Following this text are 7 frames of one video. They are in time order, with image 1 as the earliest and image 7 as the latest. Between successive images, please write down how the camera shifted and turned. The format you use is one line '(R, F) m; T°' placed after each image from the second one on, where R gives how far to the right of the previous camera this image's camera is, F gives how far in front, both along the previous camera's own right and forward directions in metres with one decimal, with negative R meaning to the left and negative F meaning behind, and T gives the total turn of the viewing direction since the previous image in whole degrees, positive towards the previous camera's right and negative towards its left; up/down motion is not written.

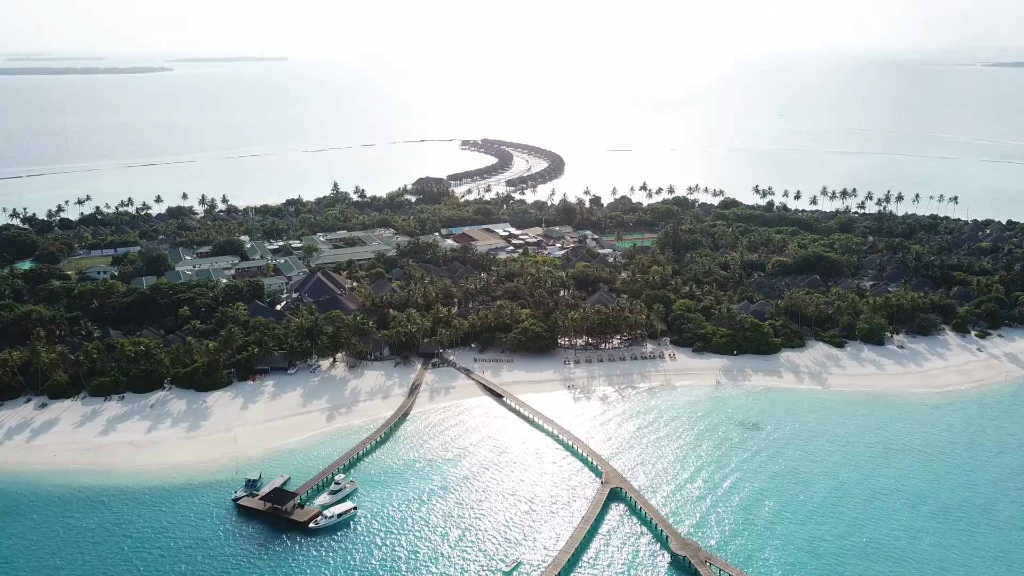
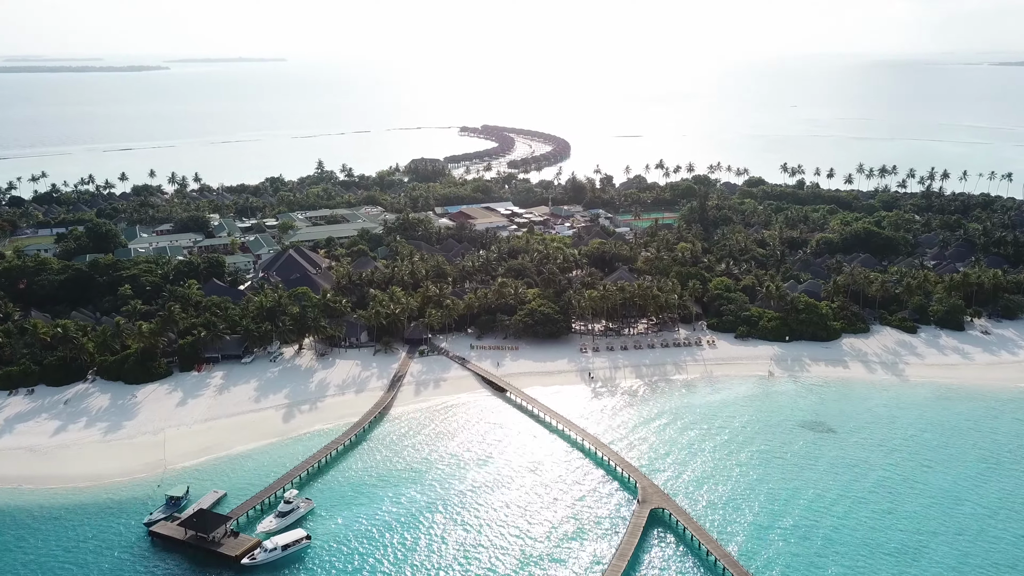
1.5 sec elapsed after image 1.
(-0.4, +15.3) m; 0°
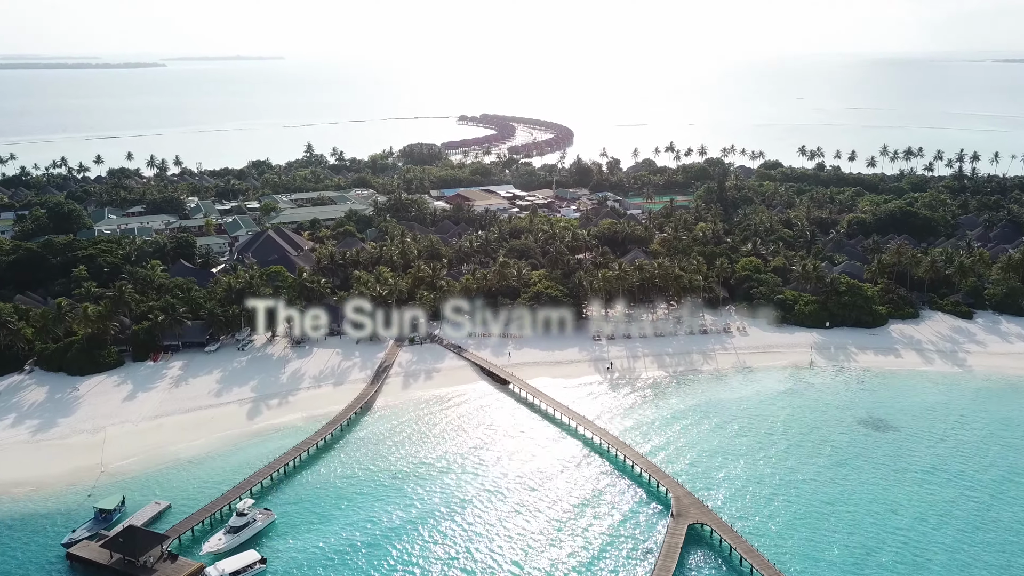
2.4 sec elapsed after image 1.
(-0.3, +8.7) m; 0°
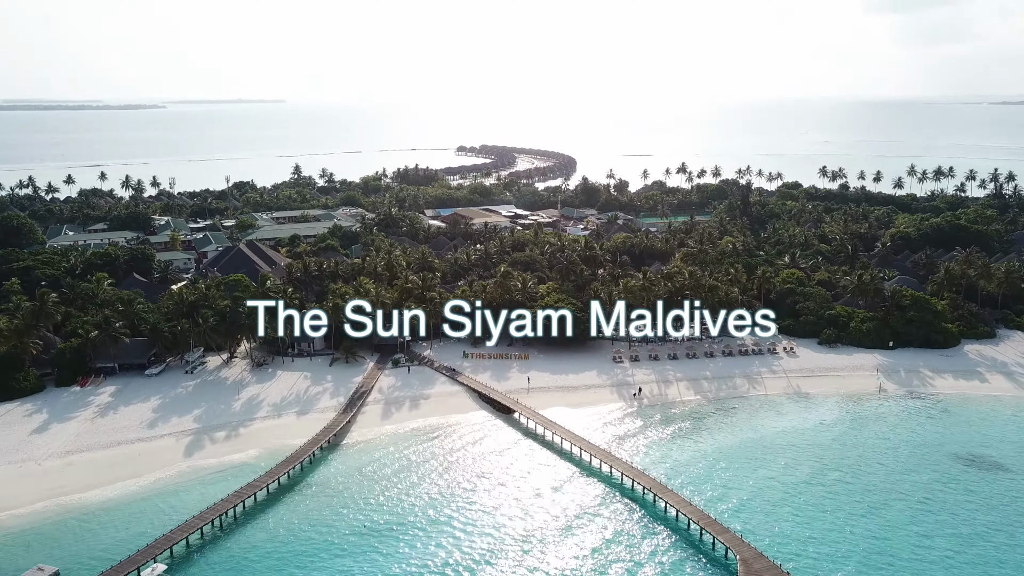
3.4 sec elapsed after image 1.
(-0.4, +10.0) m; 0°
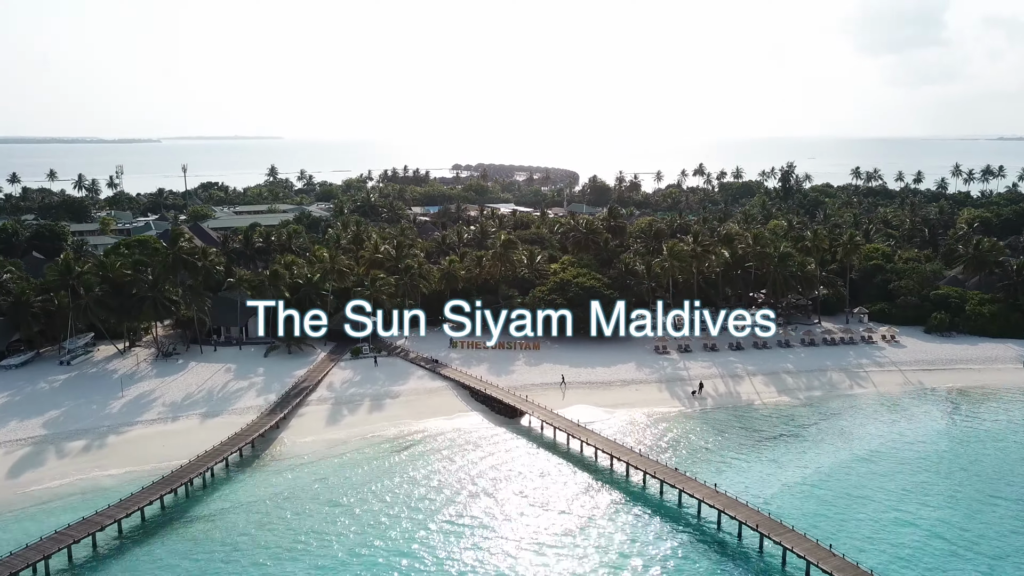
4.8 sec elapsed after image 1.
(-0.4, +13.9) m; 0°
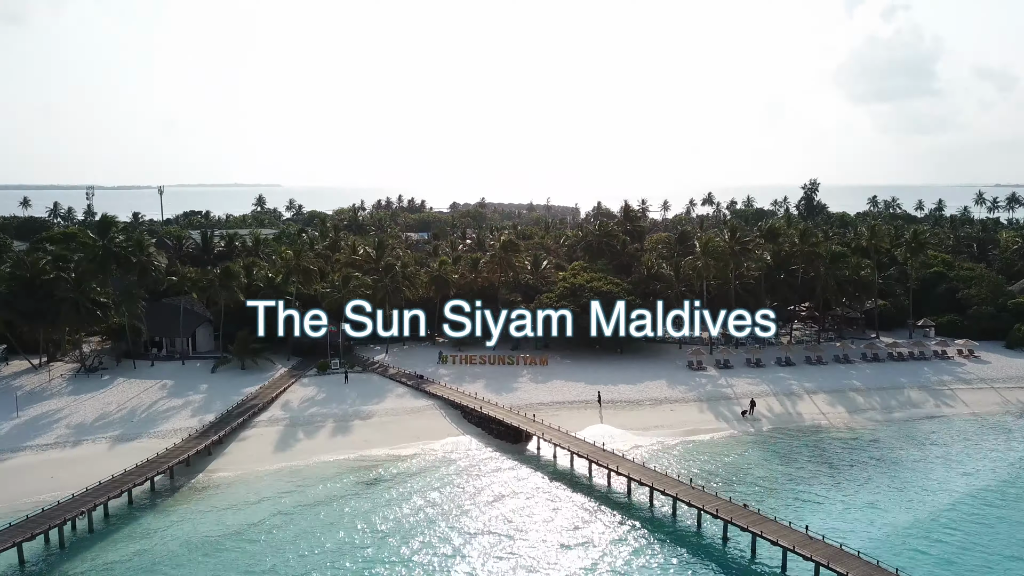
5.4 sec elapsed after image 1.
(-0.1, +6.6) m; 0°
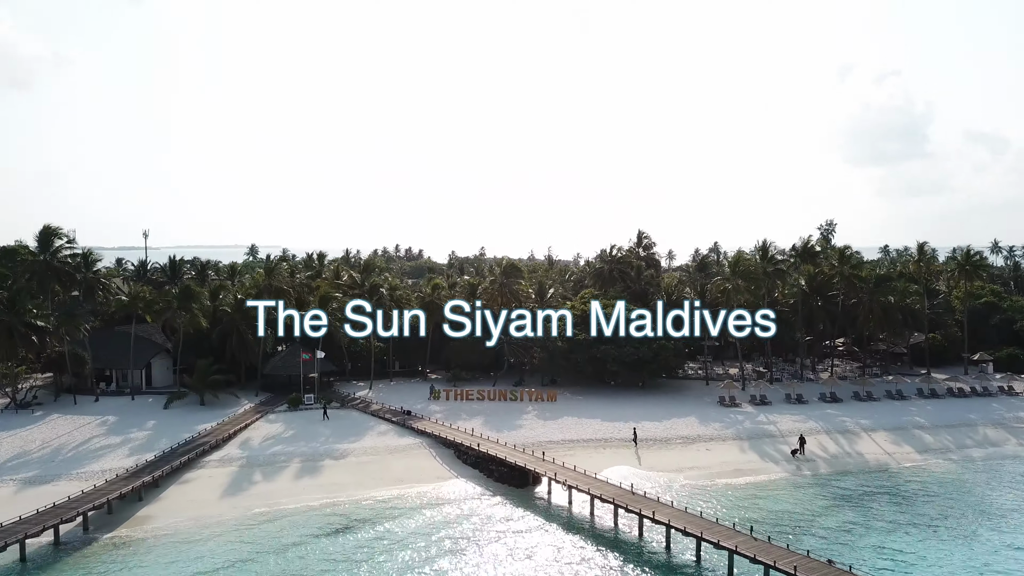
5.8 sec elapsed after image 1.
(-0.1, +4.1) m; 0°
